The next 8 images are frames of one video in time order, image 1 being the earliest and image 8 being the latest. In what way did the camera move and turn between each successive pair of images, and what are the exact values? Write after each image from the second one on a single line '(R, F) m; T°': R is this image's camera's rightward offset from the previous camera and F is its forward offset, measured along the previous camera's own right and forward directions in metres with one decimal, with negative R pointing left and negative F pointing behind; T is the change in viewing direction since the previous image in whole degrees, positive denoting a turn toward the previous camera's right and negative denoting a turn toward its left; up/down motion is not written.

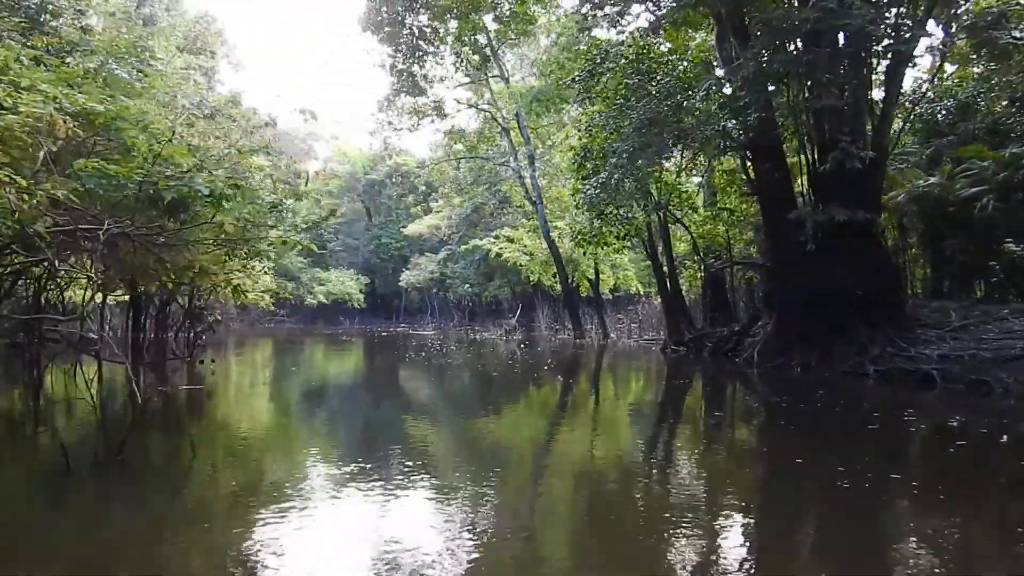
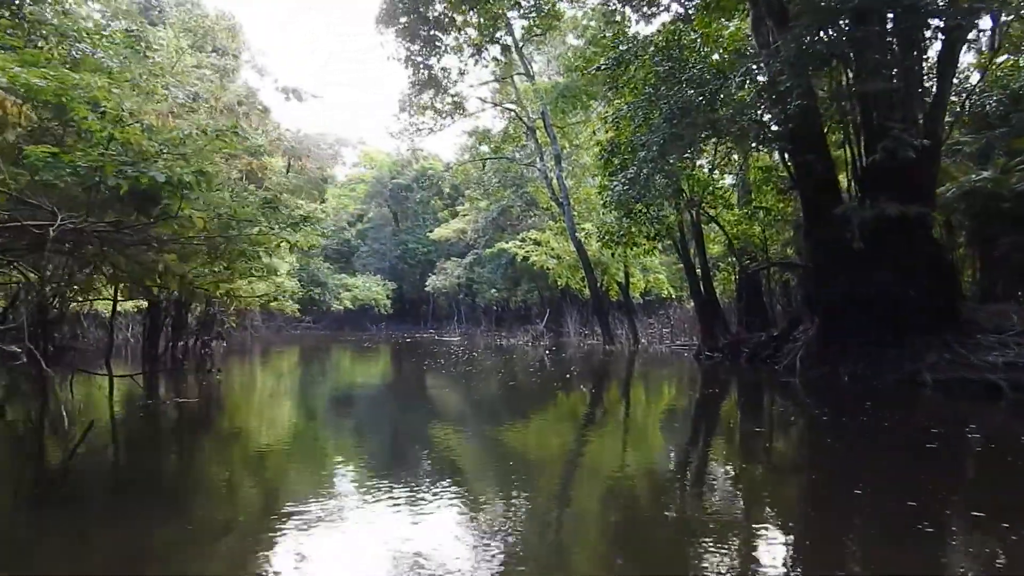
(+0.1, +0.6) m; -2°
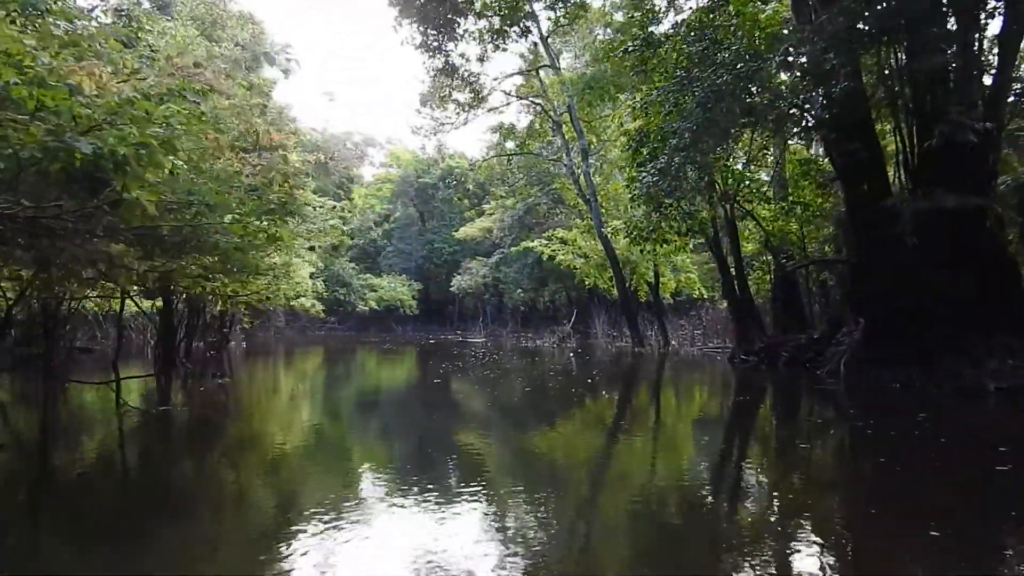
(+0.1, +0.6) m; -2°
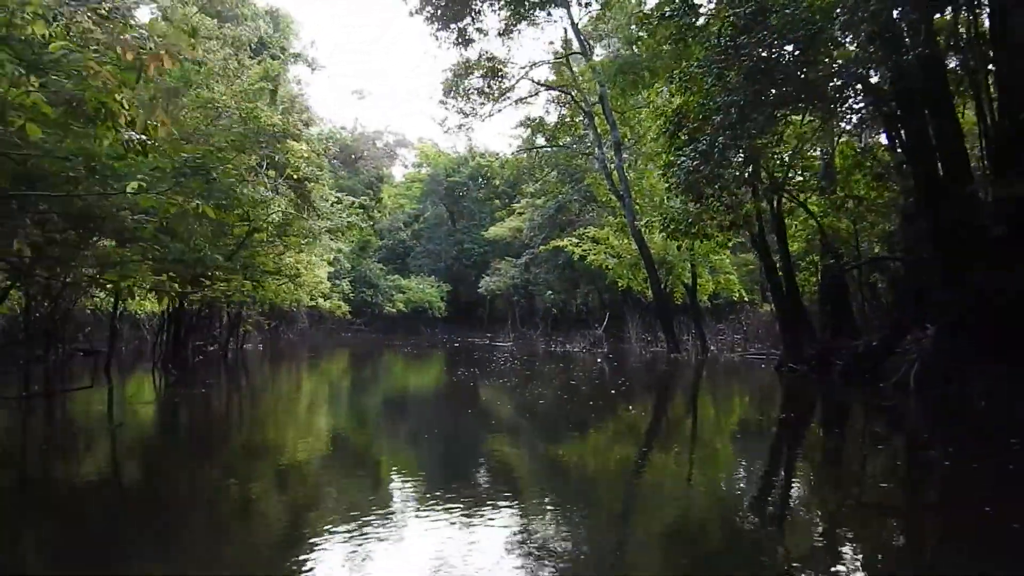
(+0.1, +1.0) m; -2°
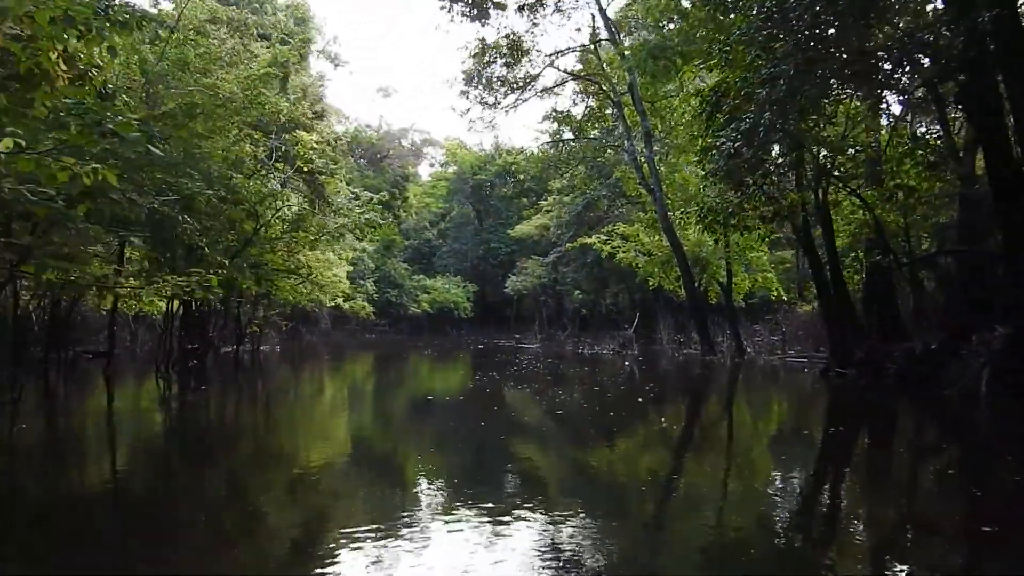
(+0.1, +0.7) m; -2°
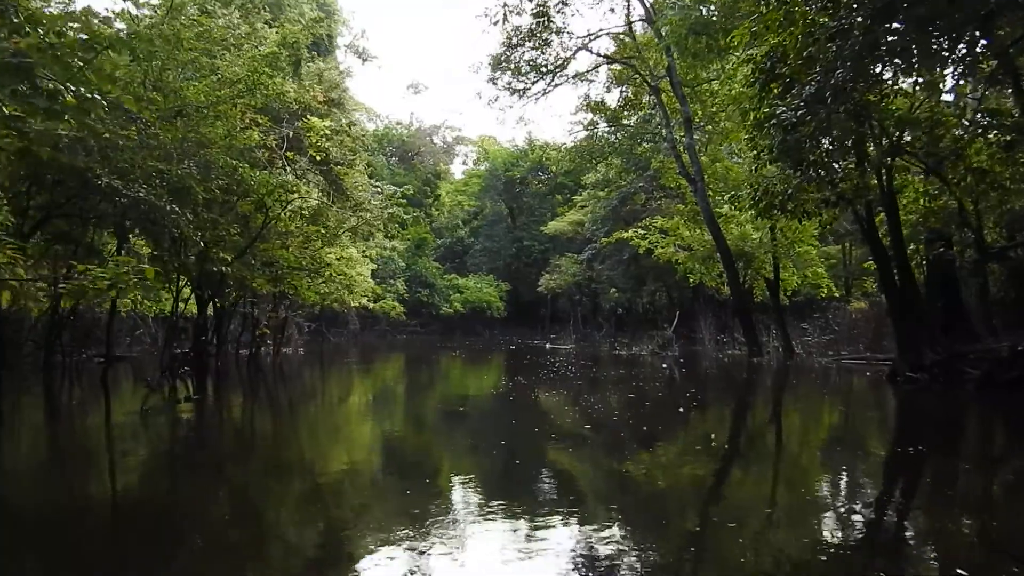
(+0.1, +0.9) m; -2°
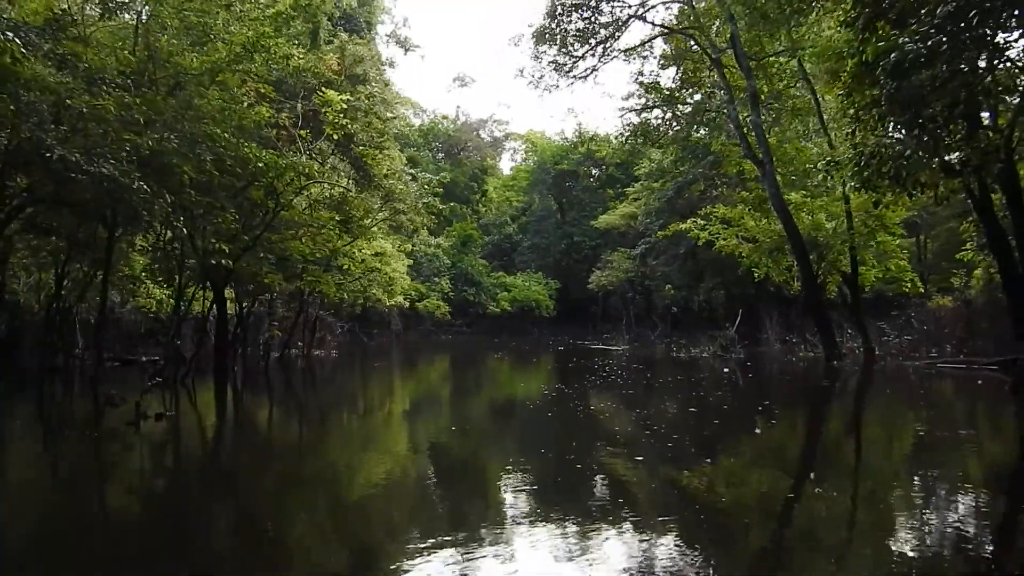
(+0.1, +1.3) m; -3°
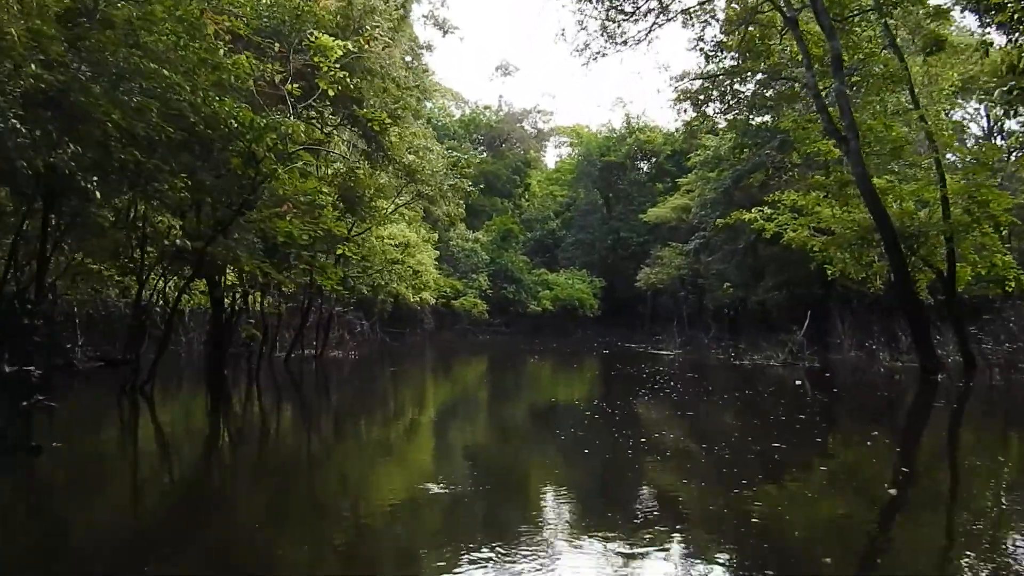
(+0.1, +1.7) m; -3°
